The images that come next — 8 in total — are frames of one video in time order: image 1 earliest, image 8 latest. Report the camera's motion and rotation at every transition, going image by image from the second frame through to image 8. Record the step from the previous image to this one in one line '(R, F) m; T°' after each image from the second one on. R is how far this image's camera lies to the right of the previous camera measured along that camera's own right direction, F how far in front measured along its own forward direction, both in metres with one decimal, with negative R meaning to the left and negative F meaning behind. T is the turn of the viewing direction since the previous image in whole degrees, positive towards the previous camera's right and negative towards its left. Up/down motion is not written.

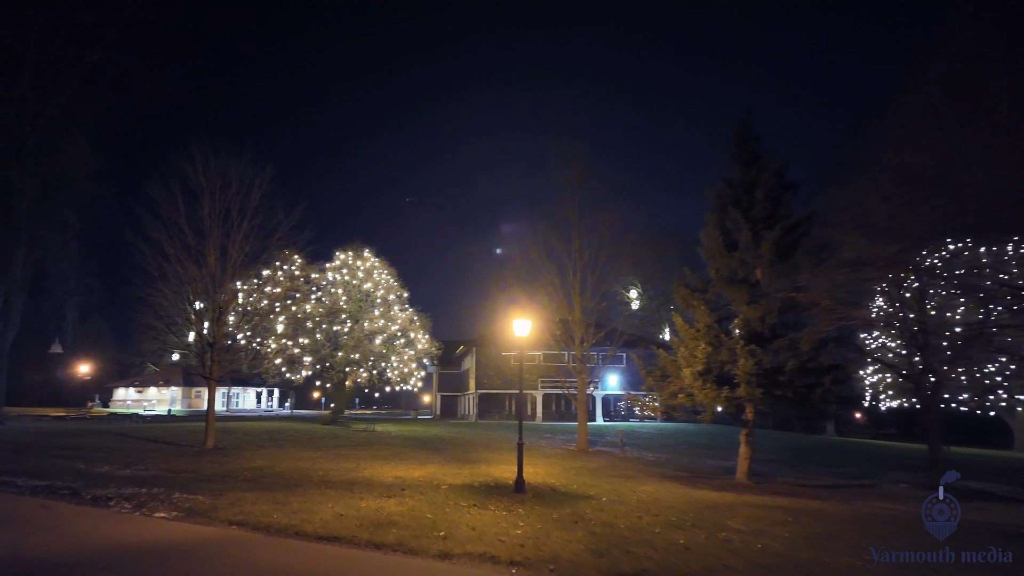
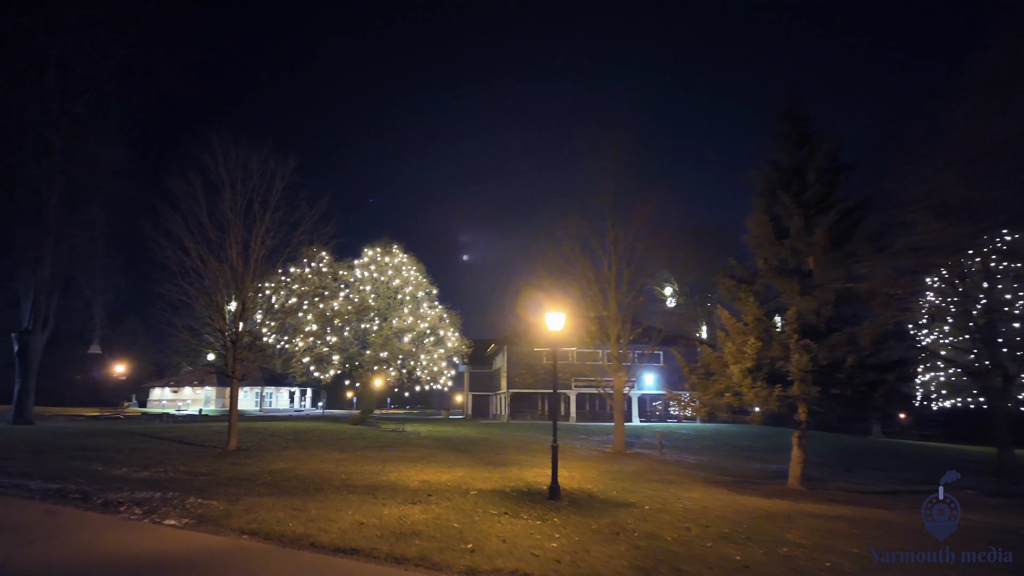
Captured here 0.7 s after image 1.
(0.0, +1.2) m; -3°
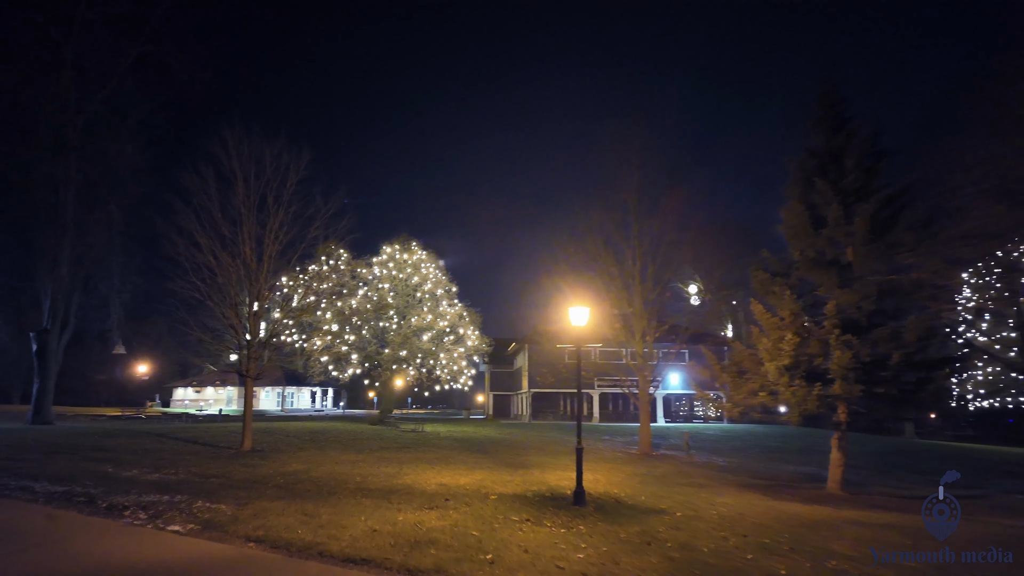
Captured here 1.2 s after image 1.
(0.0, +0.8) m; -2°
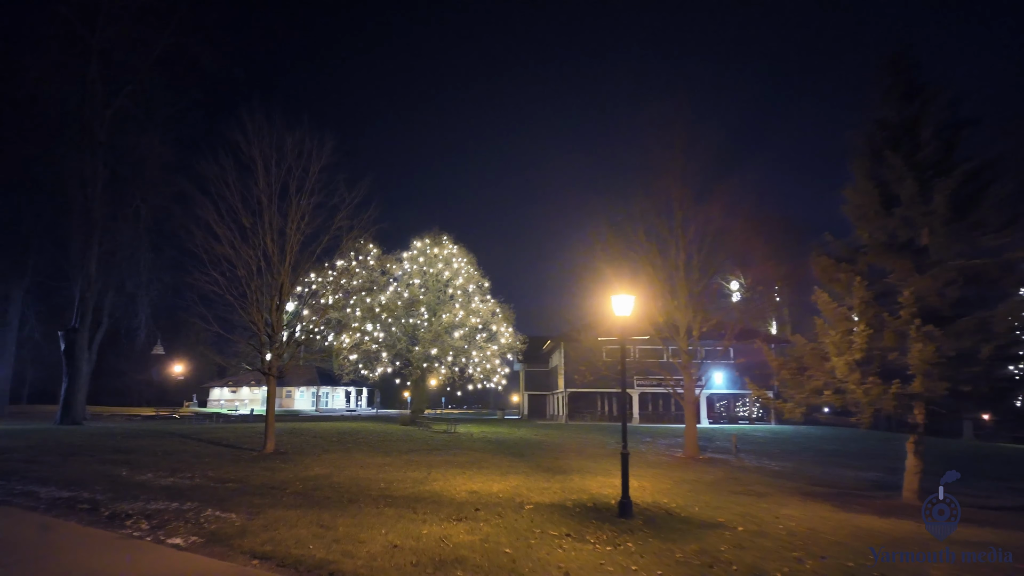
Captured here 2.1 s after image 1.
(0.0, +1.4) m; -3°
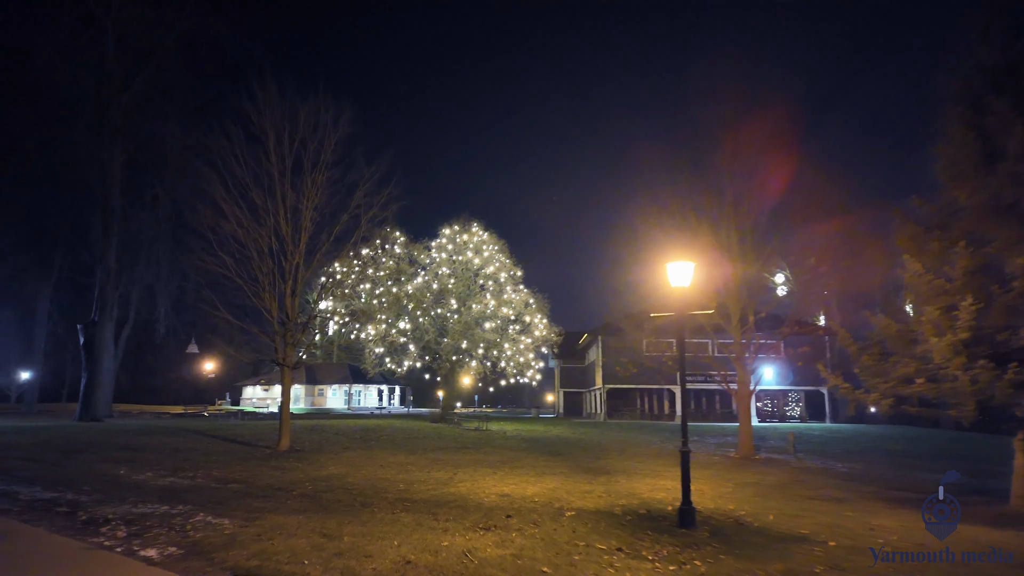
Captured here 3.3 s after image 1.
(0.0, +1.9) m; -3°
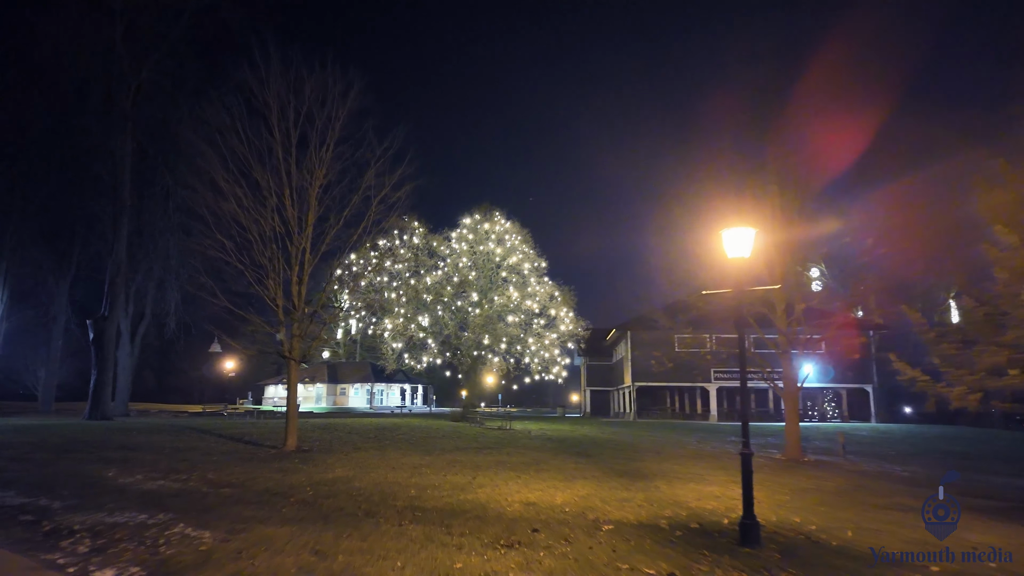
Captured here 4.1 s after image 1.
(0.0, +1.6) m; -2°
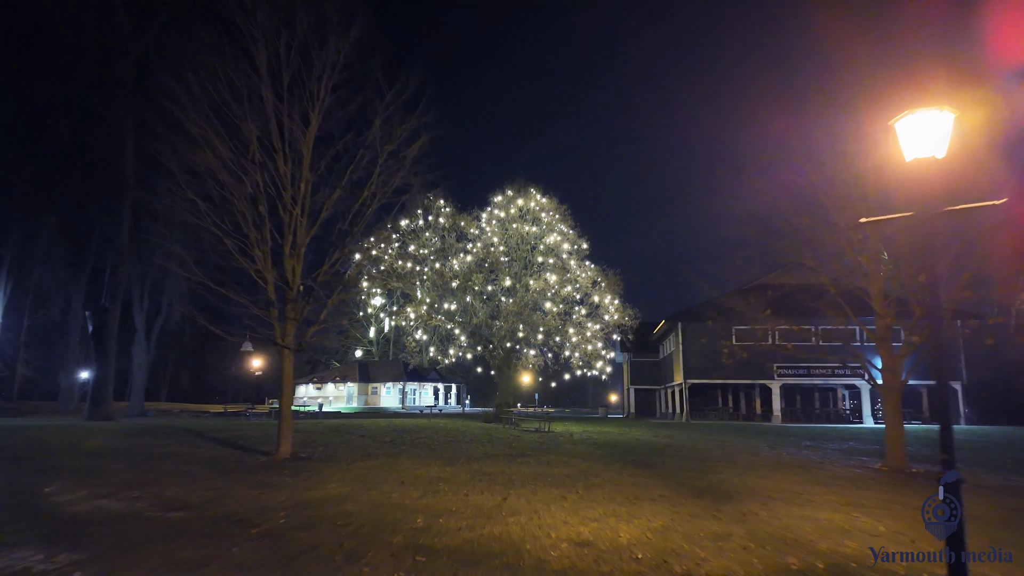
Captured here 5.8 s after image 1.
(-0.1, +3.3) m; -3°
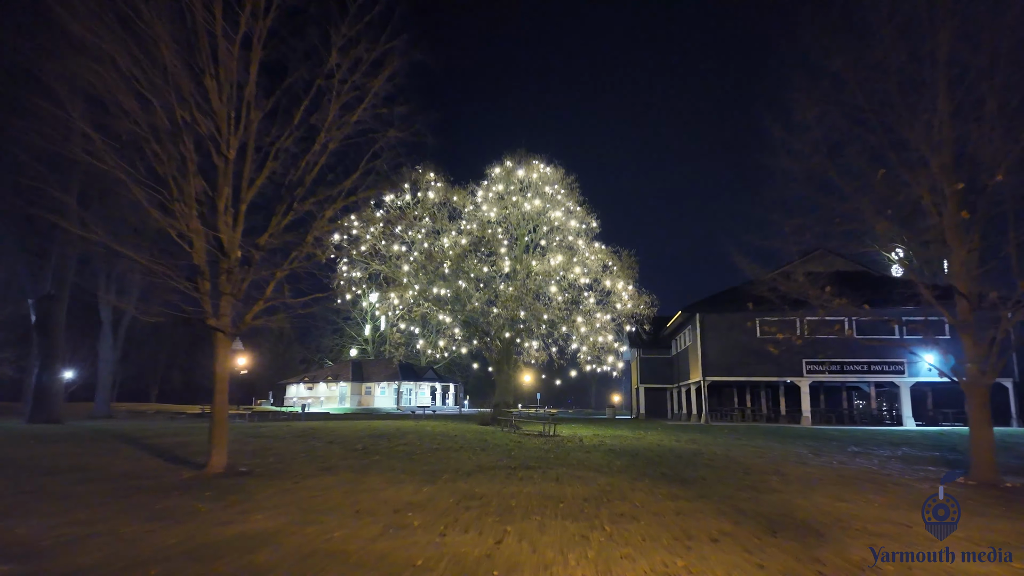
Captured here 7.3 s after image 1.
(0.0, +3.2) m; 0°
